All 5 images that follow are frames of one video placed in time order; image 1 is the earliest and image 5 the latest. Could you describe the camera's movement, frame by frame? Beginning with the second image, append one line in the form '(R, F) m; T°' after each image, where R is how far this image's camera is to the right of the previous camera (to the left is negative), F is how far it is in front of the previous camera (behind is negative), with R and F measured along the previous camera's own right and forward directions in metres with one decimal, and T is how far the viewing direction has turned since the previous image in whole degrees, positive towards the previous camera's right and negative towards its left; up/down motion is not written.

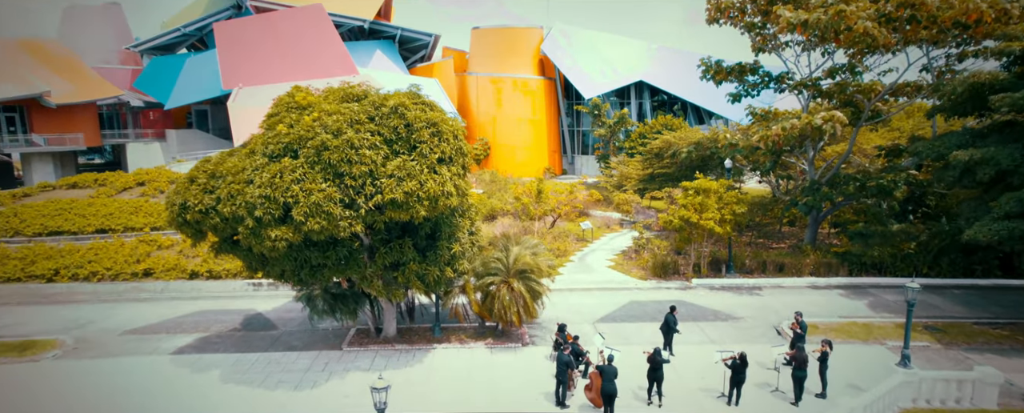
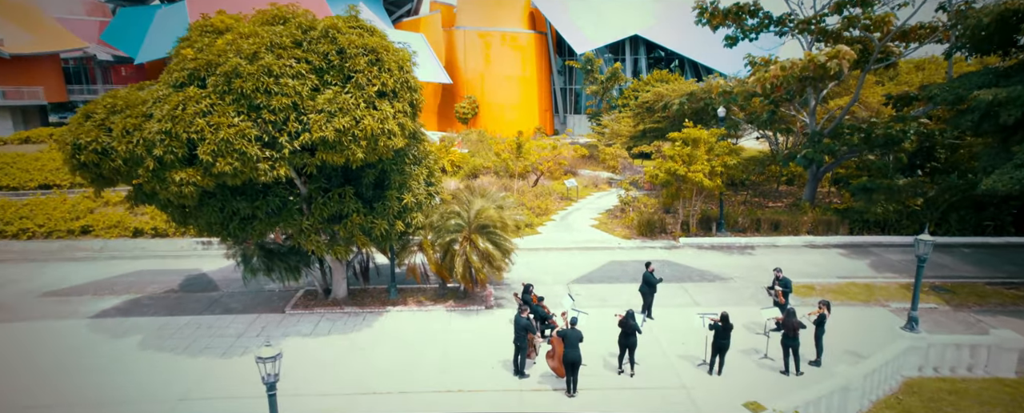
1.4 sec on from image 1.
(+0.8, +1.3) m; 0°
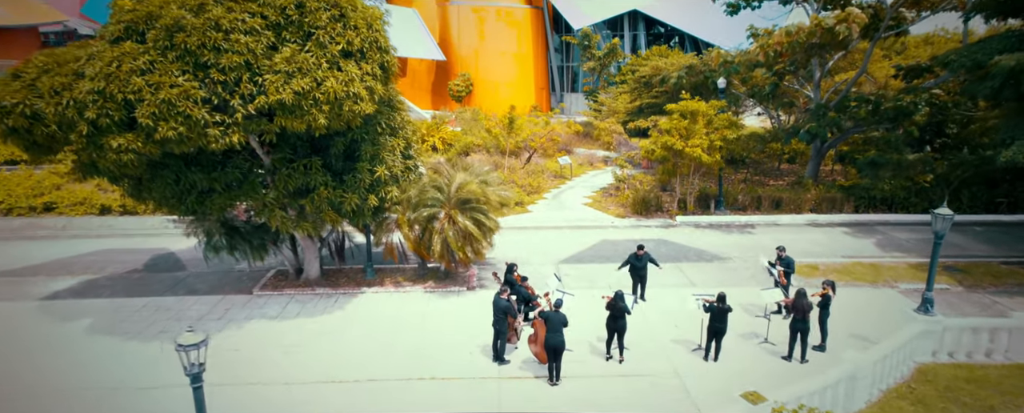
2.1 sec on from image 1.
(+0.3, +0.7) m; 0°
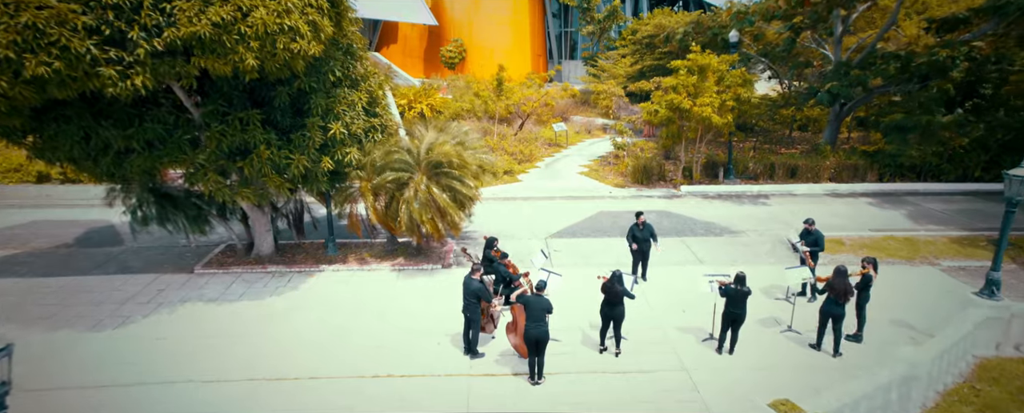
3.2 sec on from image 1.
(+0.3, +1.4) m; 0°
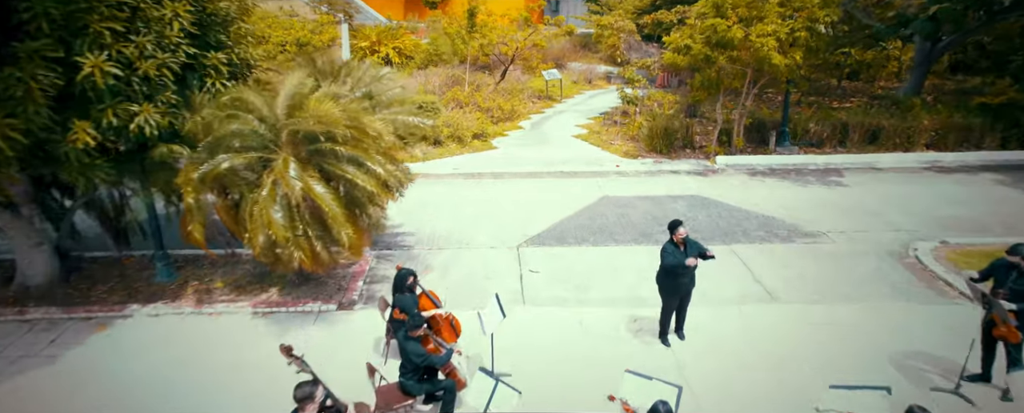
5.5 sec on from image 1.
(+0.6, +3.7) m; 0°
